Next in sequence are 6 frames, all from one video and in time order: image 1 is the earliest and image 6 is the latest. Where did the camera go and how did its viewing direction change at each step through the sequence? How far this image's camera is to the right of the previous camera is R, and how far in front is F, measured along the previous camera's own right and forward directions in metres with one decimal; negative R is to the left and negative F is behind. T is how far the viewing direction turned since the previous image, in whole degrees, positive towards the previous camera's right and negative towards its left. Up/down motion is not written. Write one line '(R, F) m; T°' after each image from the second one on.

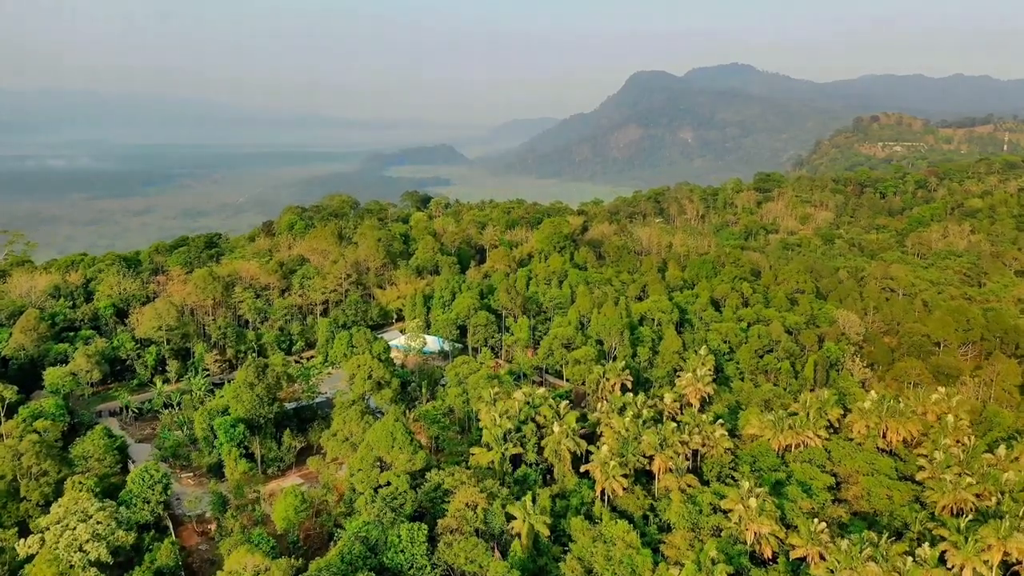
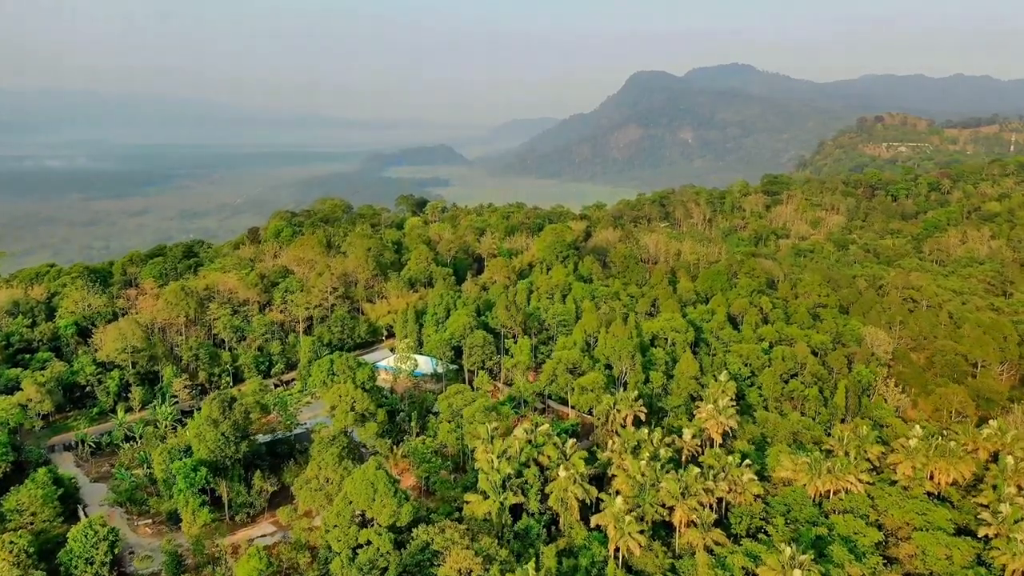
(0.0, +3.4) m; 0°
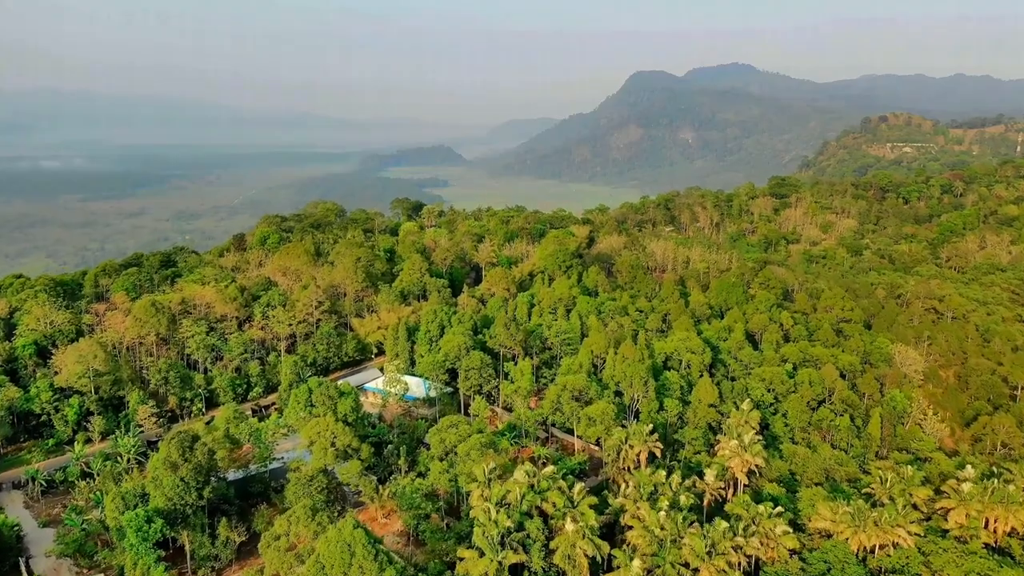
(0.0, +3.1) m; 0°
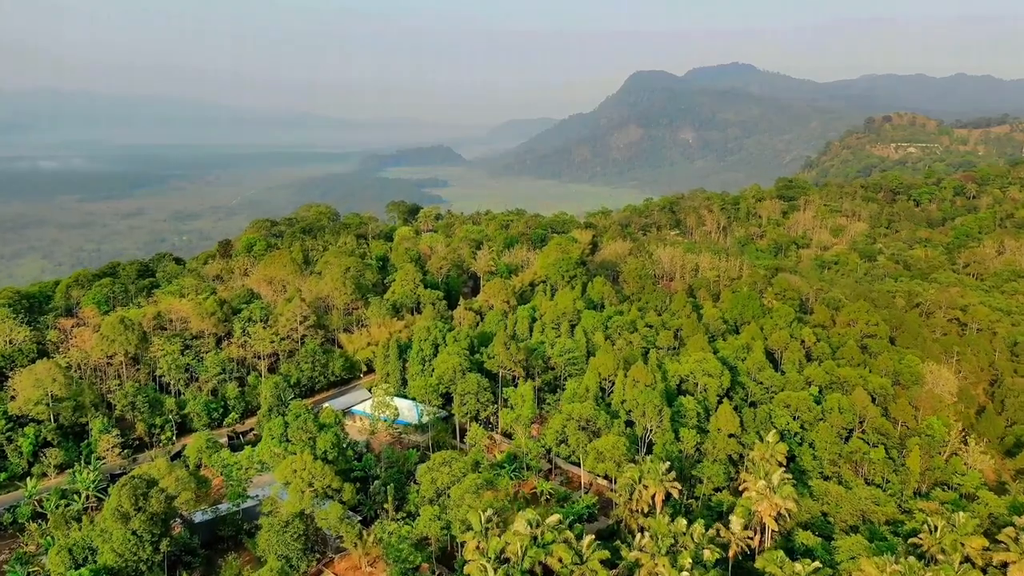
(0.0, +2.8) m; 0°
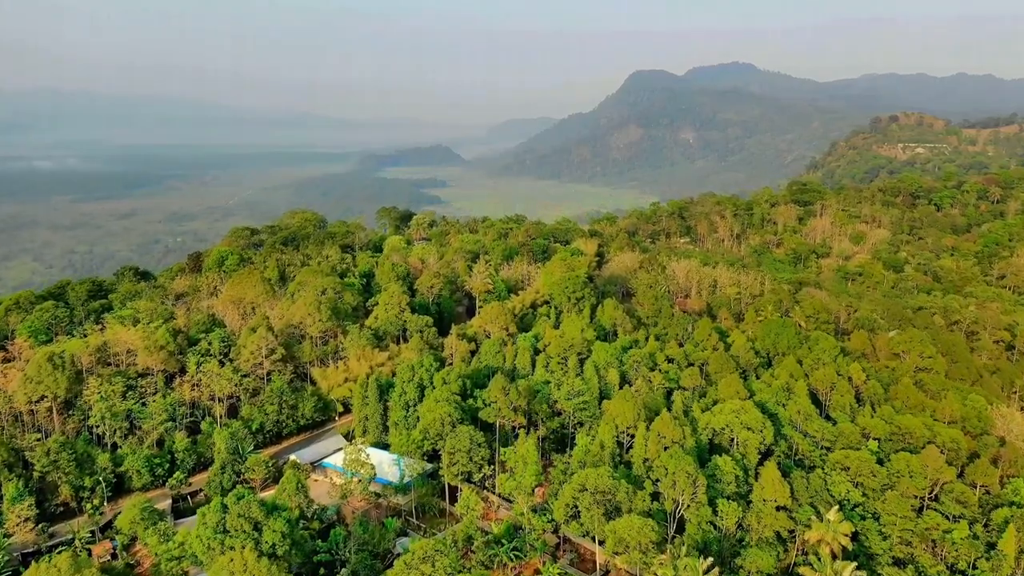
(0.0, +5.0) m; 0°
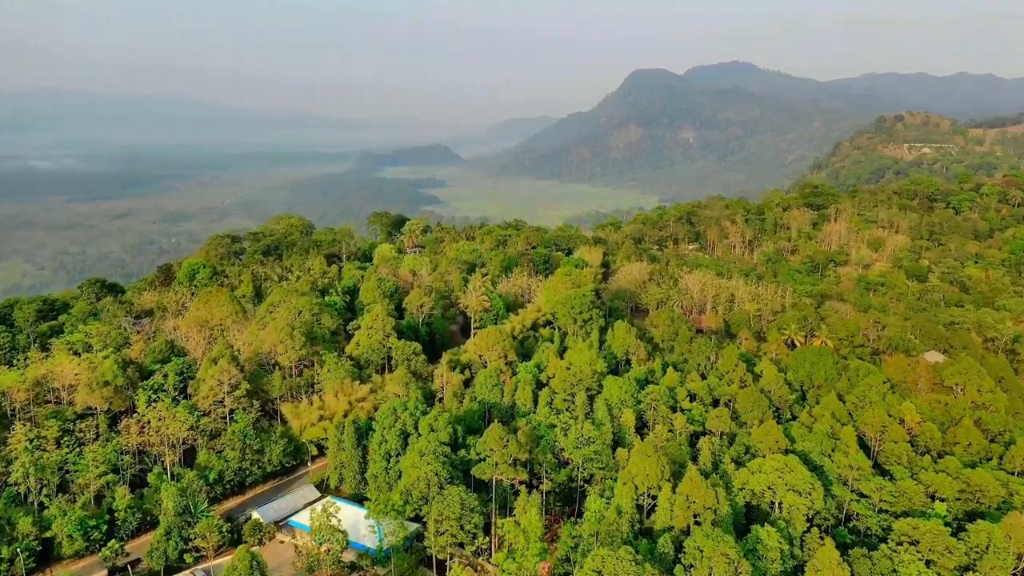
(0.0, +4.1) m; 0°
